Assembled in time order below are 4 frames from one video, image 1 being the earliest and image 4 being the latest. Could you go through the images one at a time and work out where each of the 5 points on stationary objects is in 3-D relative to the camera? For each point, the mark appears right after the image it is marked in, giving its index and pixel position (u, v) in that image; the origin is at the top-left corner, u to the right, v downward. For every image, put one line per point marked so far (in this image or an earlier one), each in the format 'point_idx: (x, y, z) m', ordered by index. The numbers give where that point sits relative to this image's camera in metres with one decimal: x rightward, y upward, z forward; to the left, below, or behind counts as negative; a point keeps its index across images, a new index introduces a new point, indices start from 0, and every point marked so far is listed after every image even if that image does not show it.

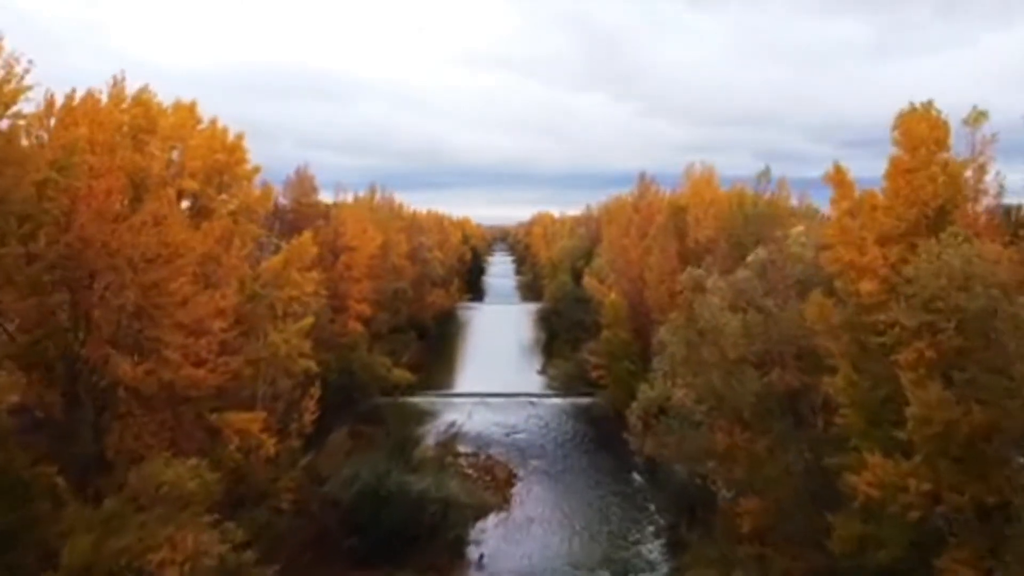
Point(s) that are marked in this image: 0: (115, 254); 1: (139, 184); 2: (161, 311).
0: (-5.6, +0.5, +13.7) m
1: (-6.2, +1.7, +16.2) m
2: (-5.1, -0.3, +14.1) m
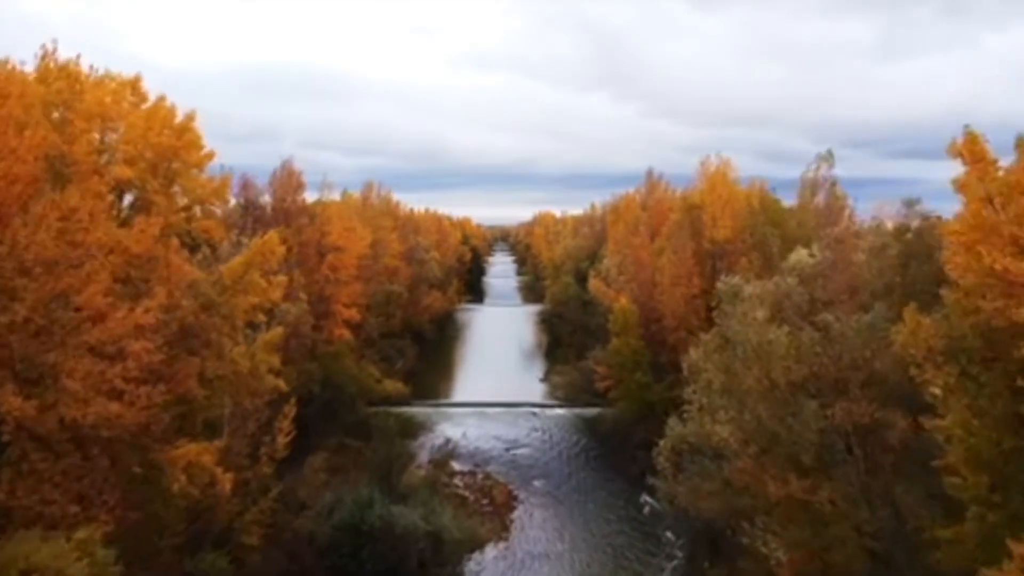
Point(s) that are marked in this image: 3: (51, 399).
0: (-5.6, +0.4, +10.9) m
1: (-6.2, +1.6, +13.4) m
2: (-5.1, -0.5, +11.3) m
3: (-5.3, -1.3, +11.3) m
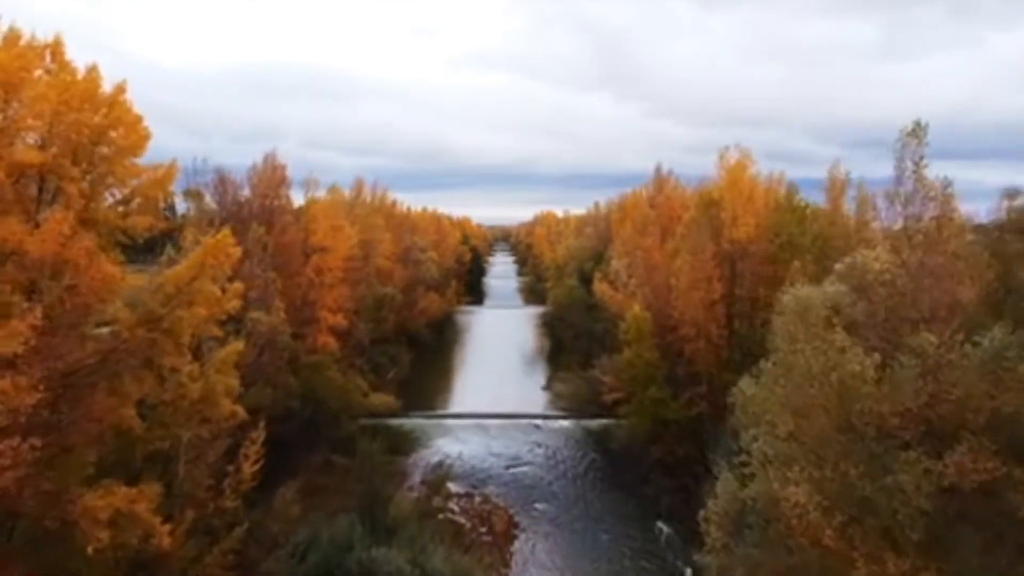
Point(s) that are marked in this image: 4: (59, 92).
0: (-5.6, +0.2, +8.0) m
1: (-6.2, +1.5, +10.5) m
2: (-5.1, -0.6, +8.4) m
3: (-5.3, -1.4, +8.4) m
4: (-5.9, +2.5, +12.7) m
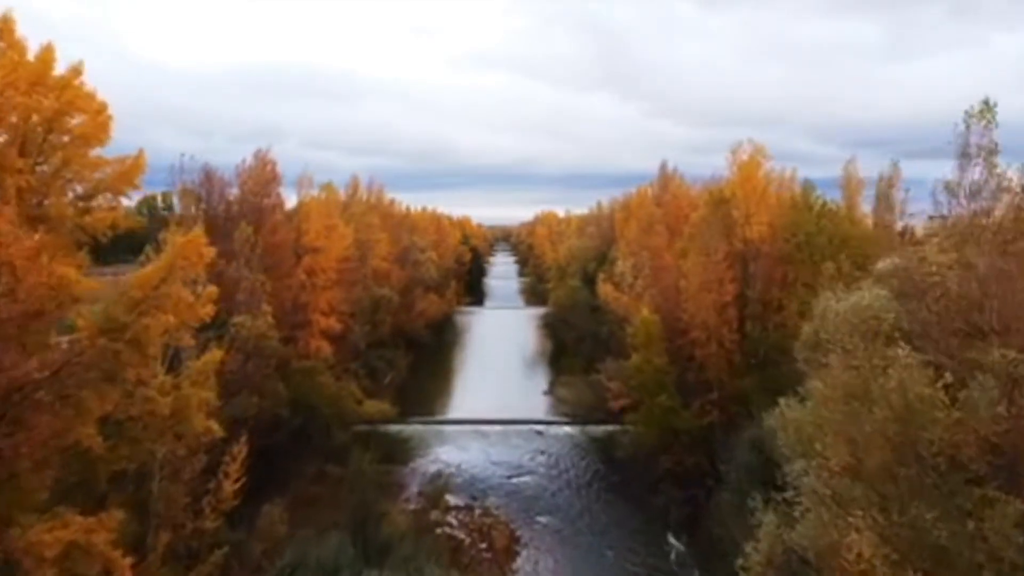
0: (-5.6, +0.2, +6.6) m
1: (-6.2, +1.4, +9.1) m
2: (-5.1, -0.7, +7.0) m
3: (-5.2, -1.5, +7.0) m
4: (-5.9, +2.5, +11.3) m
